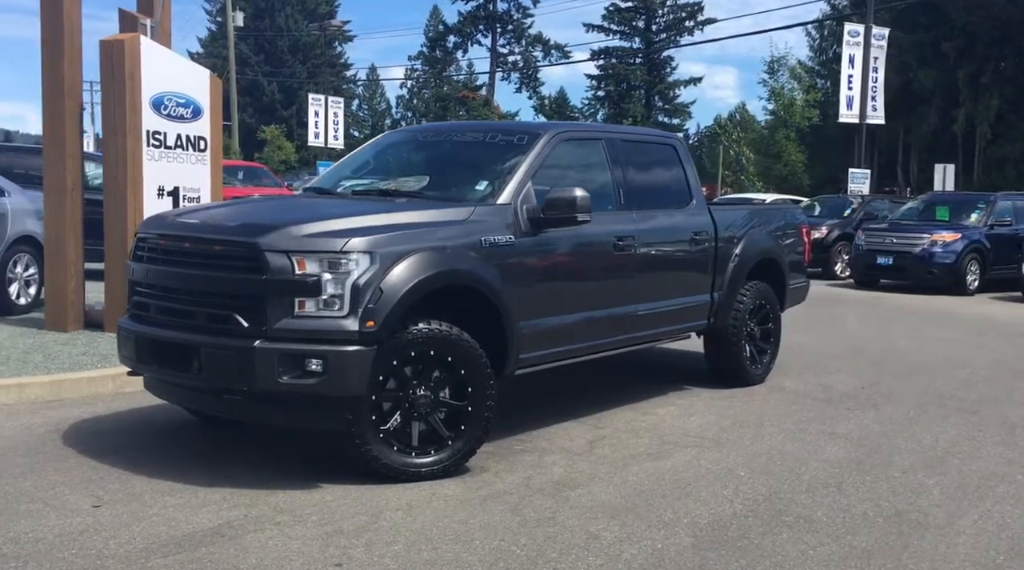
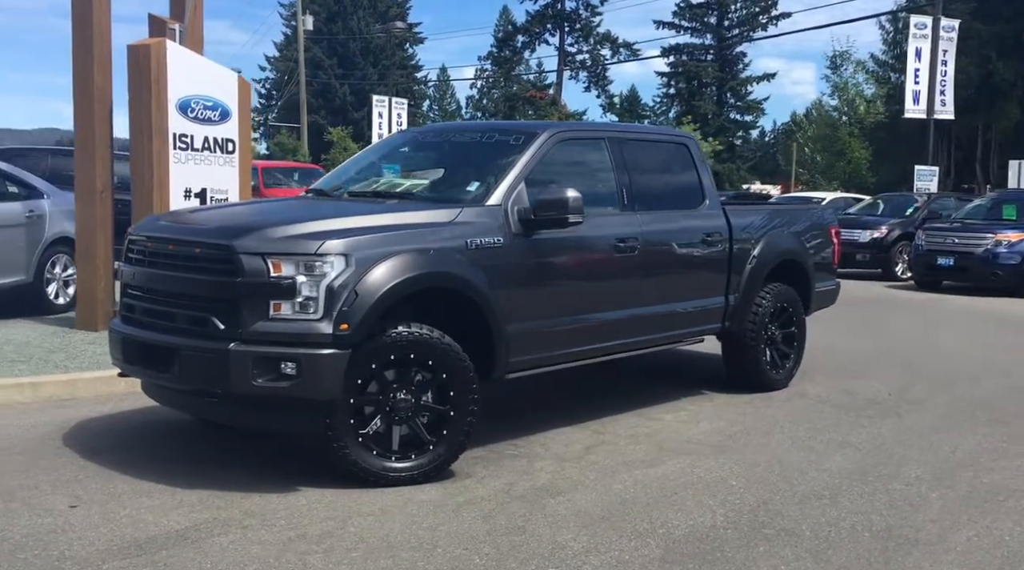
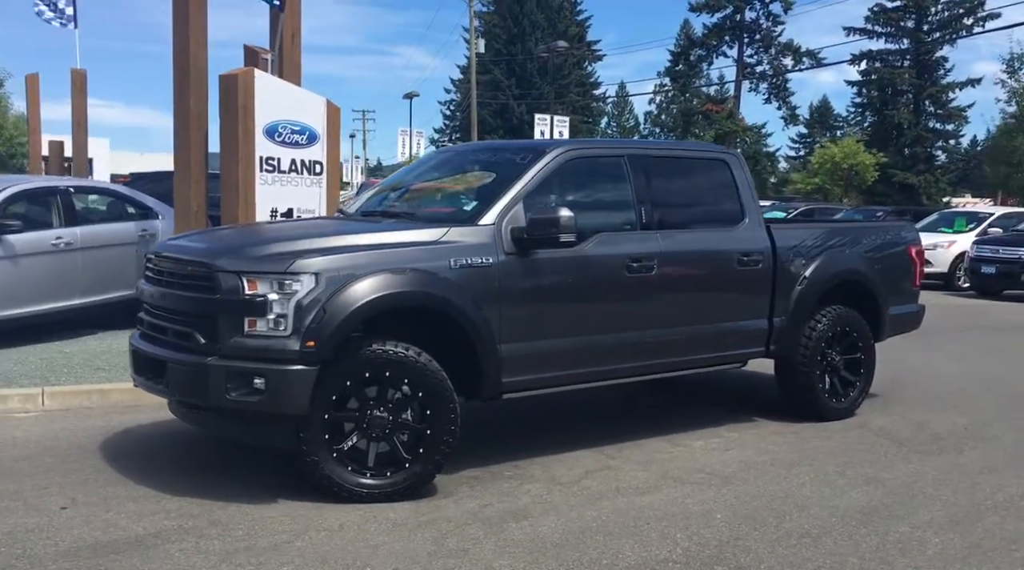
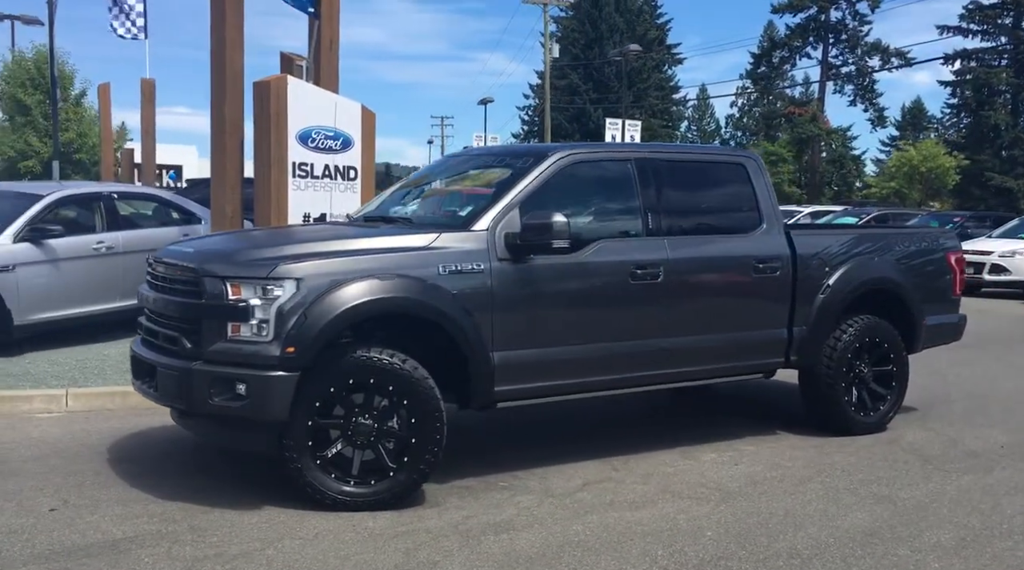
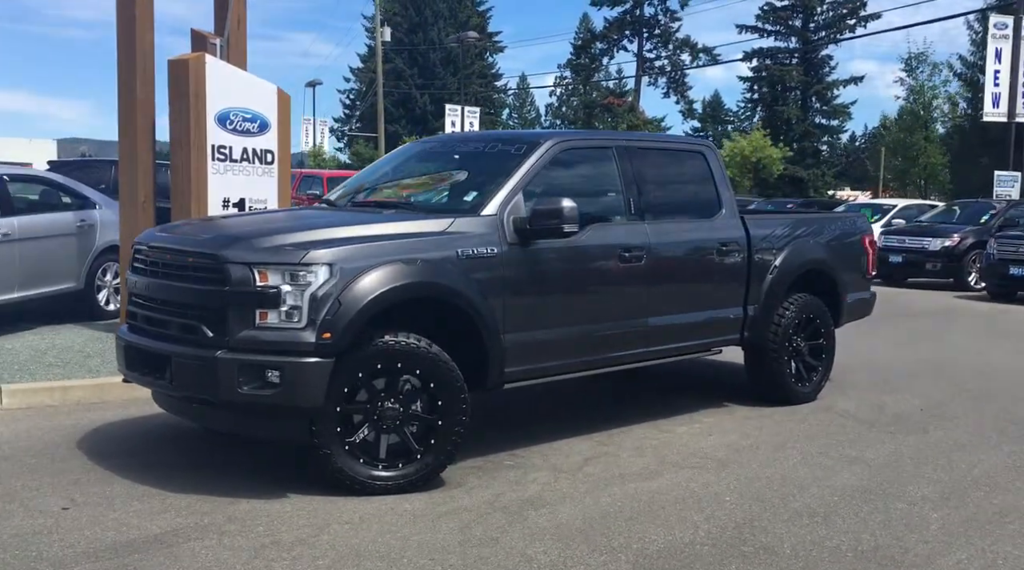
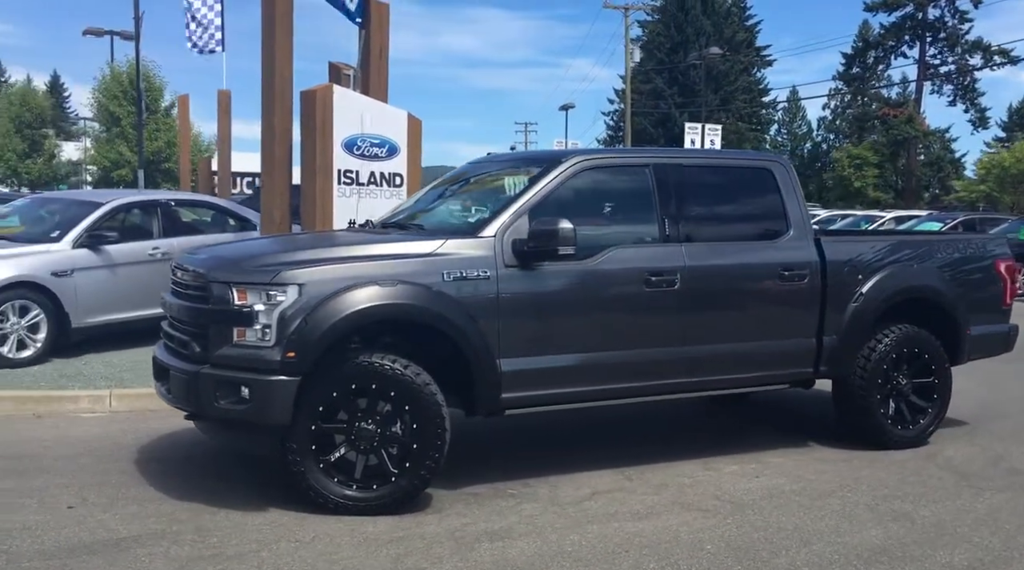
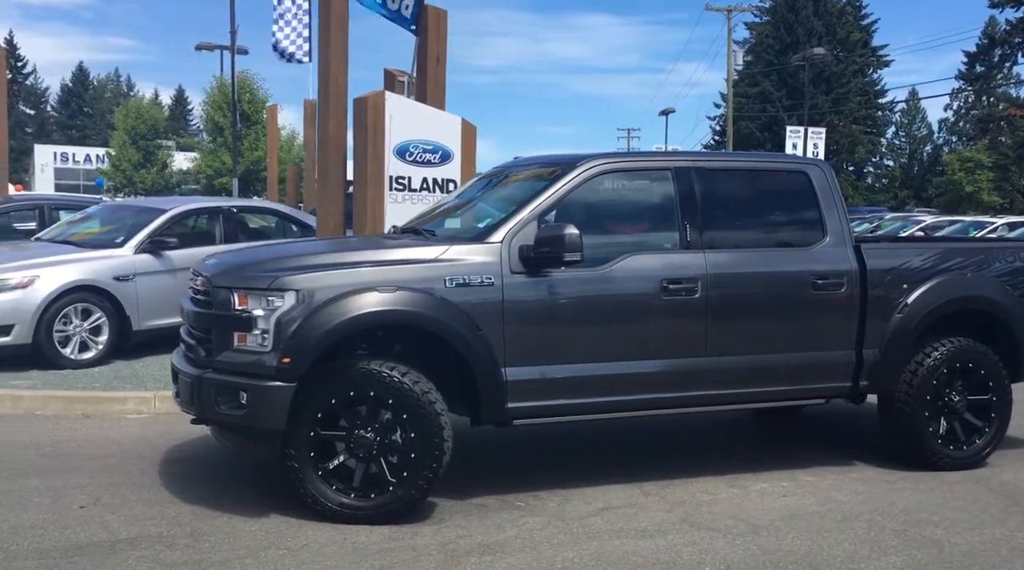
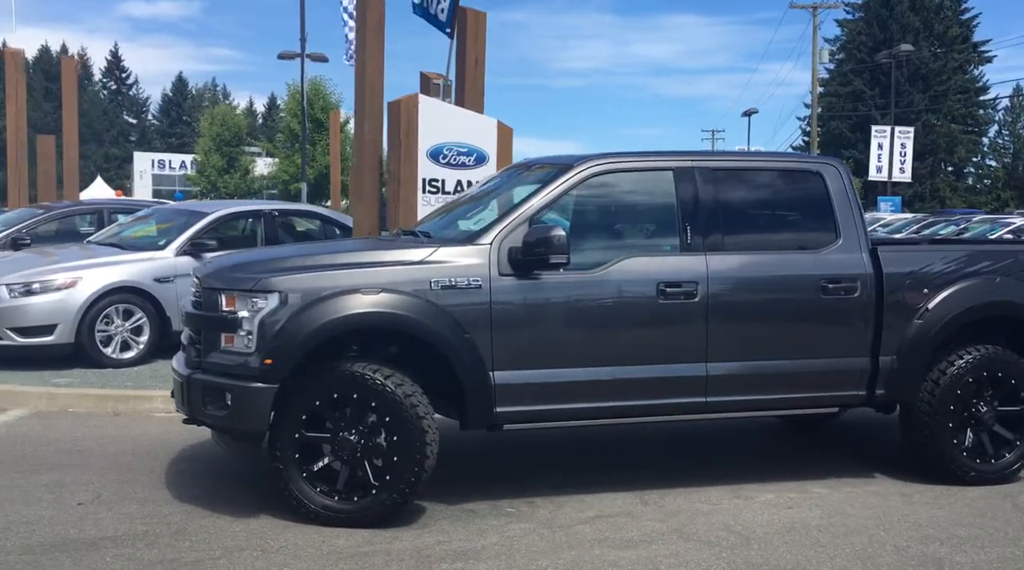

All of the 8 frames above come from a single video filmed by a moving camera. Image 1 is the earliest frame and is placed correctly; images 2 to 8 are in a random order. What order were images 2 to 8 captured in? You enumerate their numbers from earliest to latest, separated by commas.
2, 5, 3, 4, 6, 7, 8
